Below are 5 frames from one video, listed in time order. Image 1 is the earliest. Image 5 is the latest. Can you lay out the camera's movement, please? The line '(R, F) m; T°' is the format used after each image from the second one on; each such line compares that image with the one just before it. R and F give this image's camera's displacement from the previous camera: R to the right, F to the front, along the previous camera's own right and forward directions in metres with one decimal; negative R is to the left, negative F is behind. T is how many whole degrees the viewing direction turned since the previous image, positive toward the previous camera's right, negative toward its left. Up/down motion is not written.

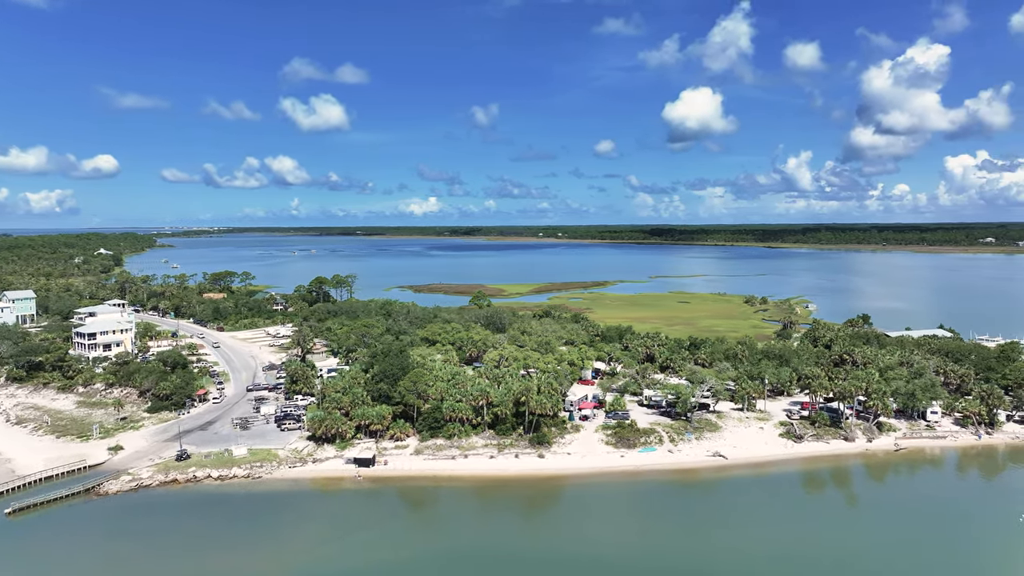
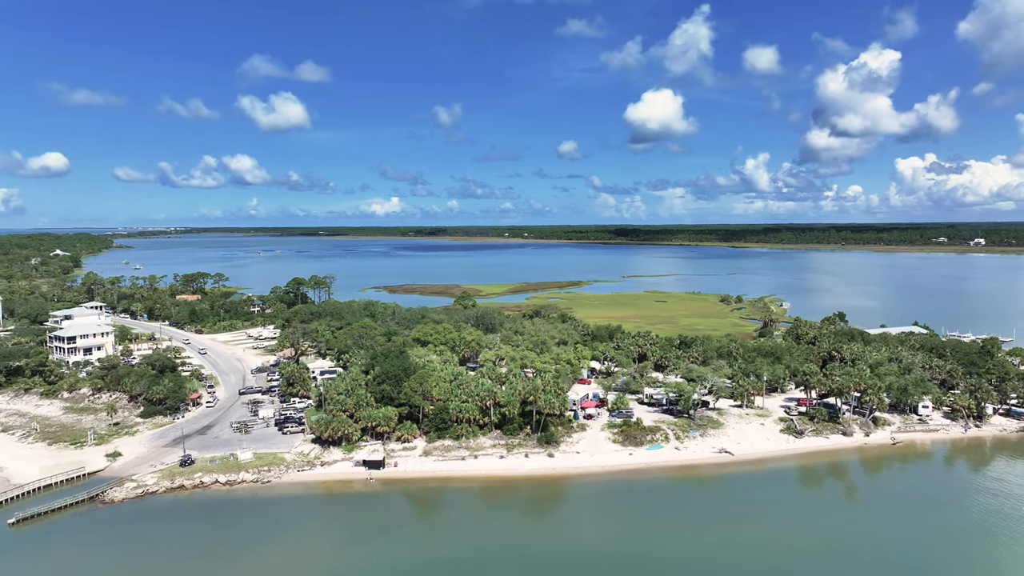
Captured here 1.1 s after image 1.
(-2.2, +0.1) m; +2°
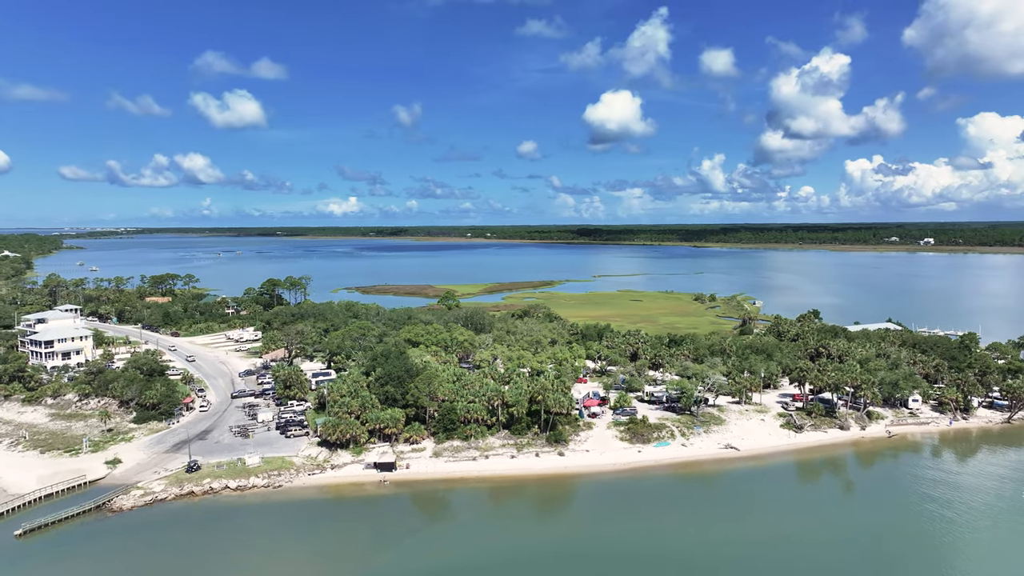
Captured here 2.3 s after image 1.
(-2.4, +0.1) m; +3°
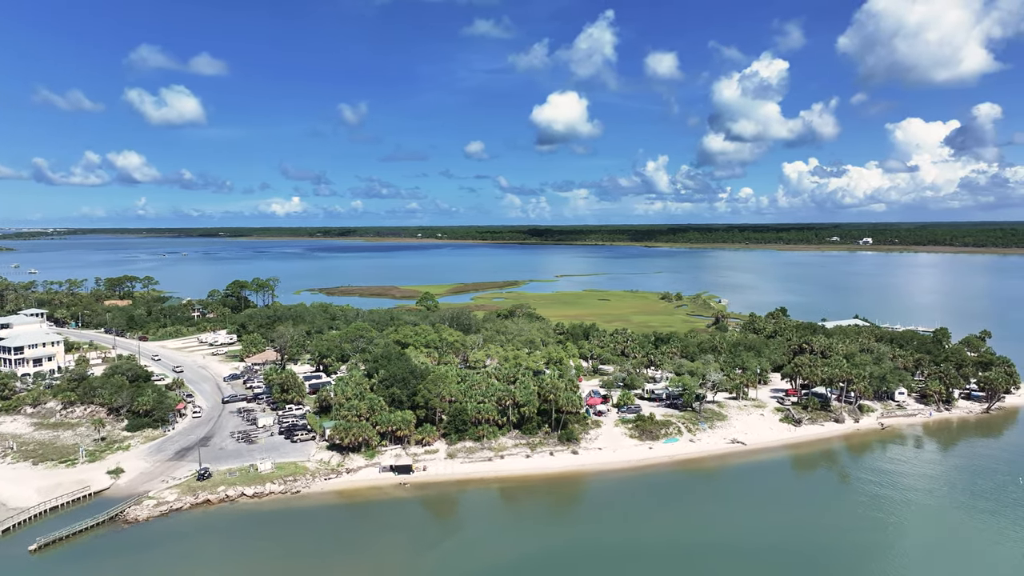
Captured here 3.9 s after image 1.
(-3.2, 0.0) m; +3°
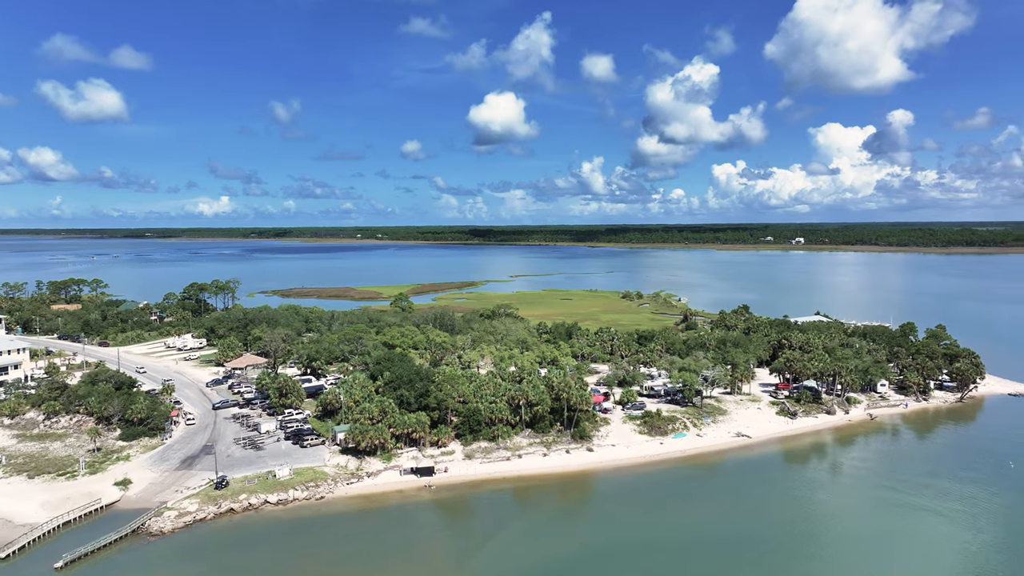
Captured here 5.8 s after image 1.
(-3.7, -0.1) m; +4°
